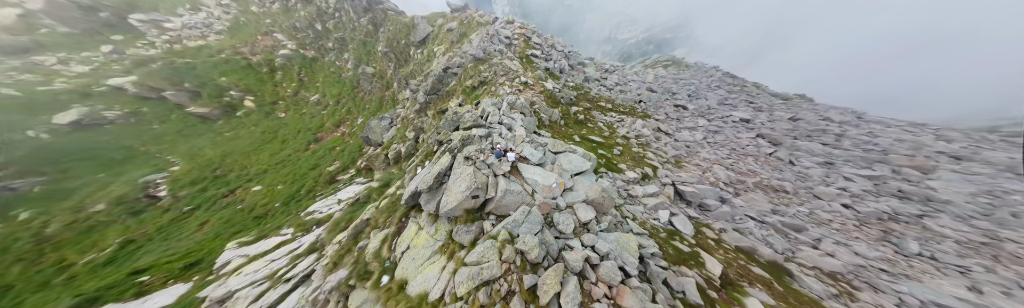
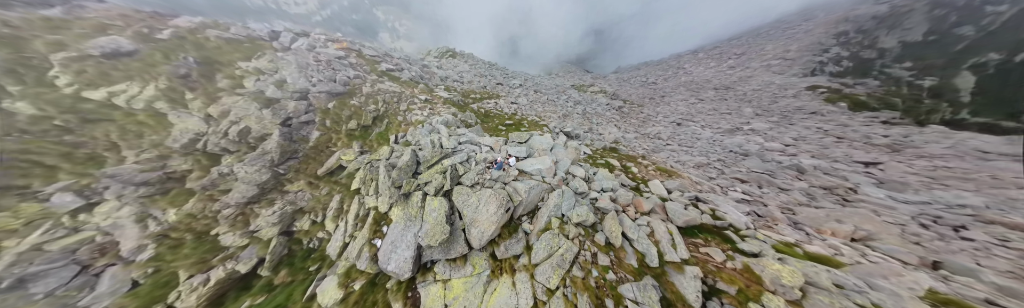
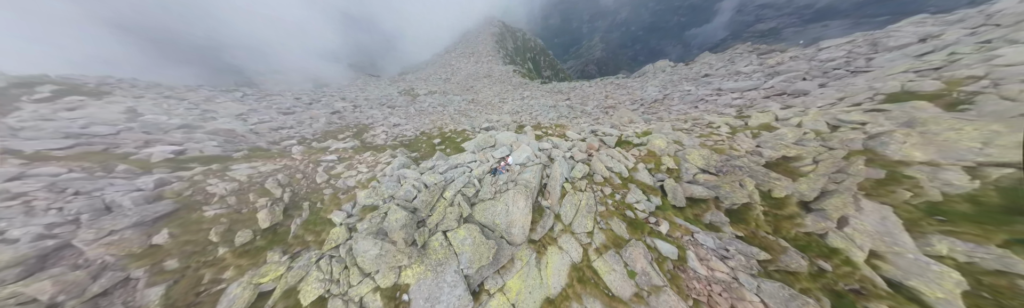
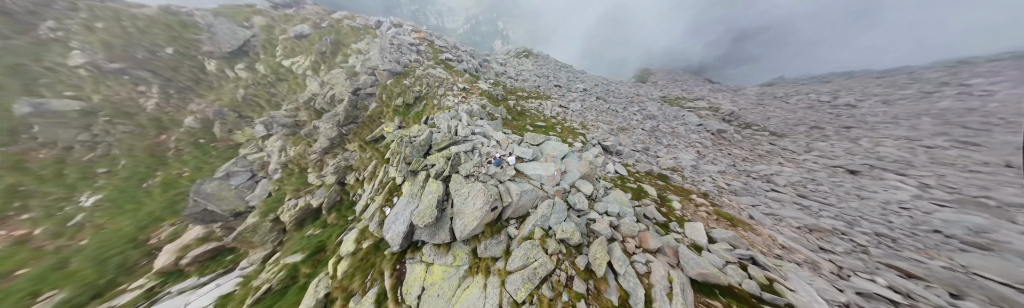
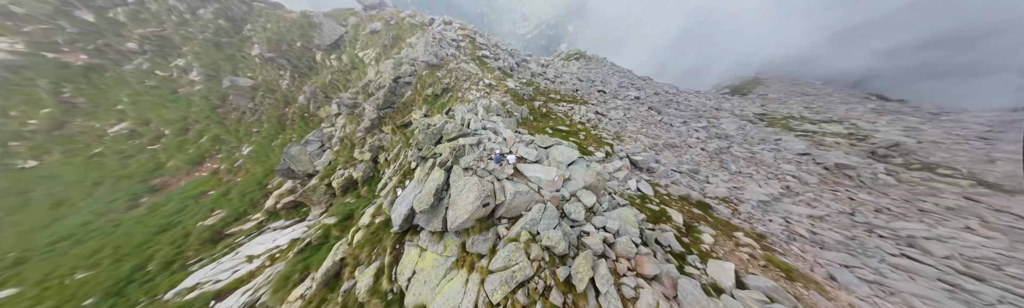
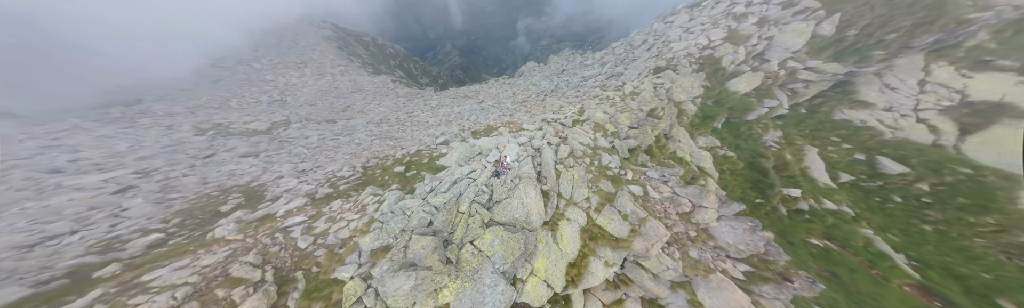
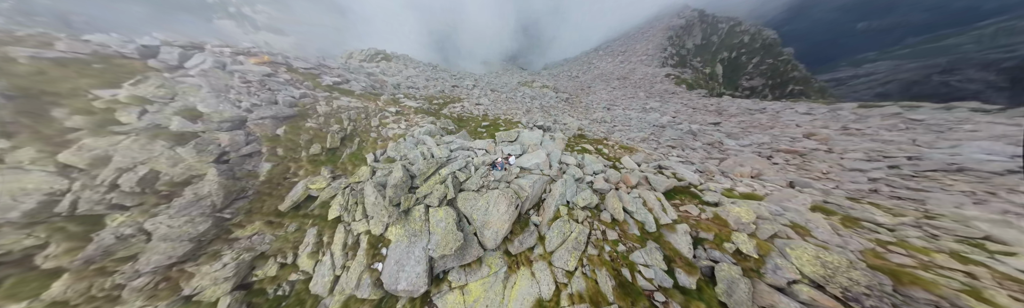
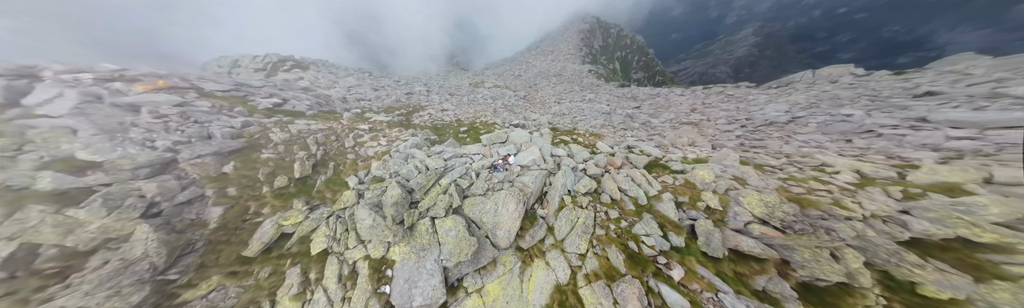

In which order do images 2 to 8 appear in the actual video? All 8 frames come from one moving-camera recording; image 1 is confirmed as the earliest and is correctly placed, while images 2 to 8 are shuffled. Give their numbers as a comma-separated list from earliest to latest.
5, 4, 2, 7, 8, 3, 6
